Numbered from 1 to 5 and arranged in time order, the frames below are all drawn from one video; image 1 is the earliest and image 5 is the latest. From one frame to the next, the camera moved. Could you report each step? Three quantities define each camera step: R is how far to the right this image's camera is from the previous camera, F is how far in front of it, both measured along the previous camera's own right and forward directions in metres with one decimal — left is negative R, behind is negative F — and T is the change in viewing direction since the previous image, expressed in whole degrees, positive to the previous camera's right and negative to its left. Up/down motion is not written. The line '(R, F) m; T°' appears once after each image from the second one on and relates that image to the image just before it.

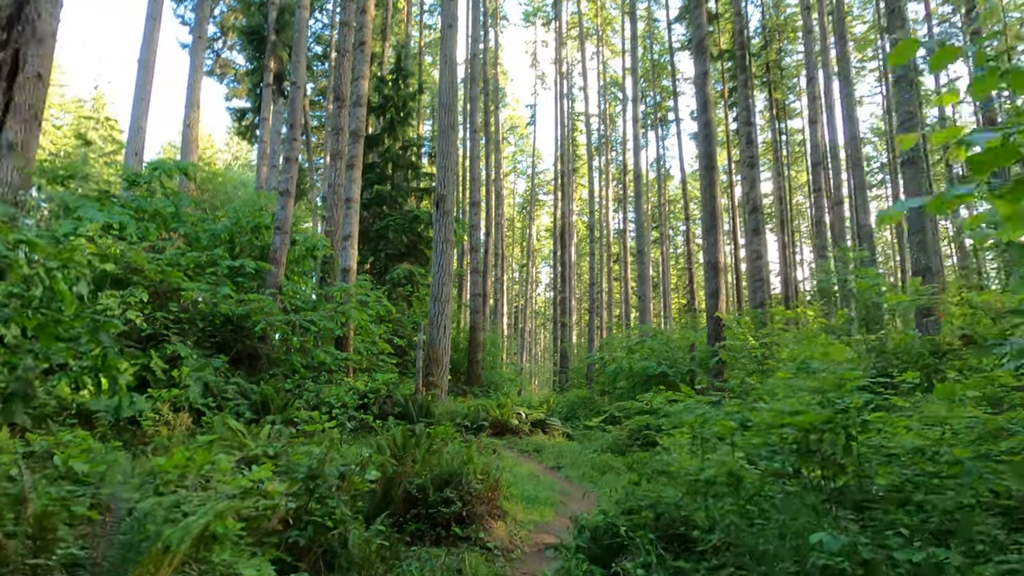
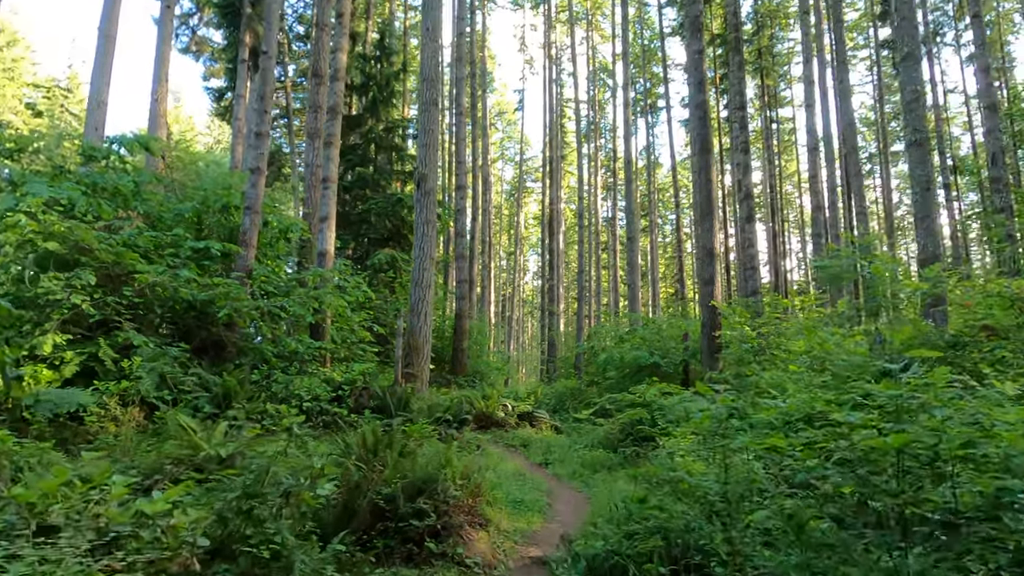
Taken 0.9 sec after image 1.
(0.0, +0.7) m; +1°
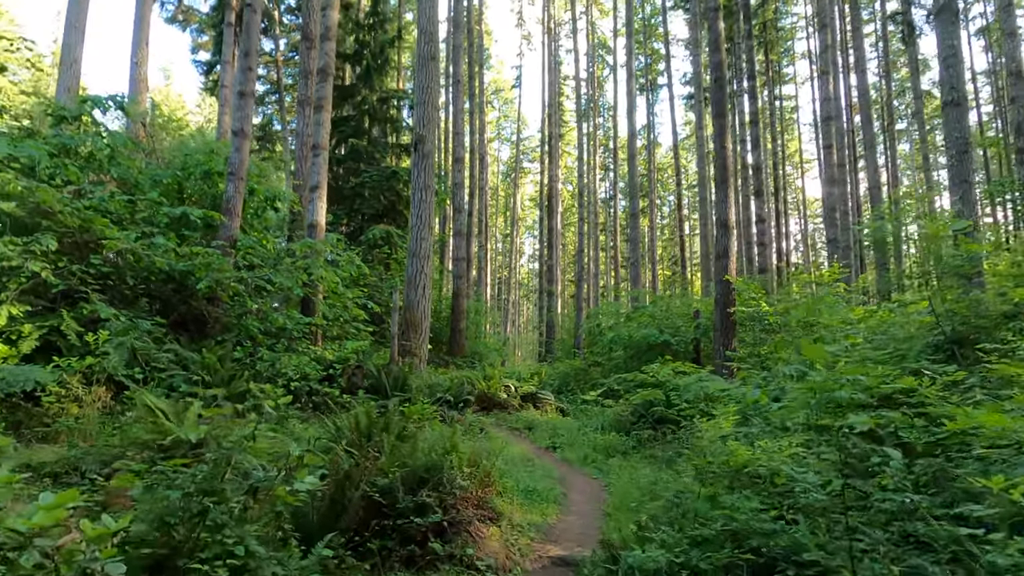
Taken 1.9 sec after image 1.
(-0.1, +0.7) m; 0°
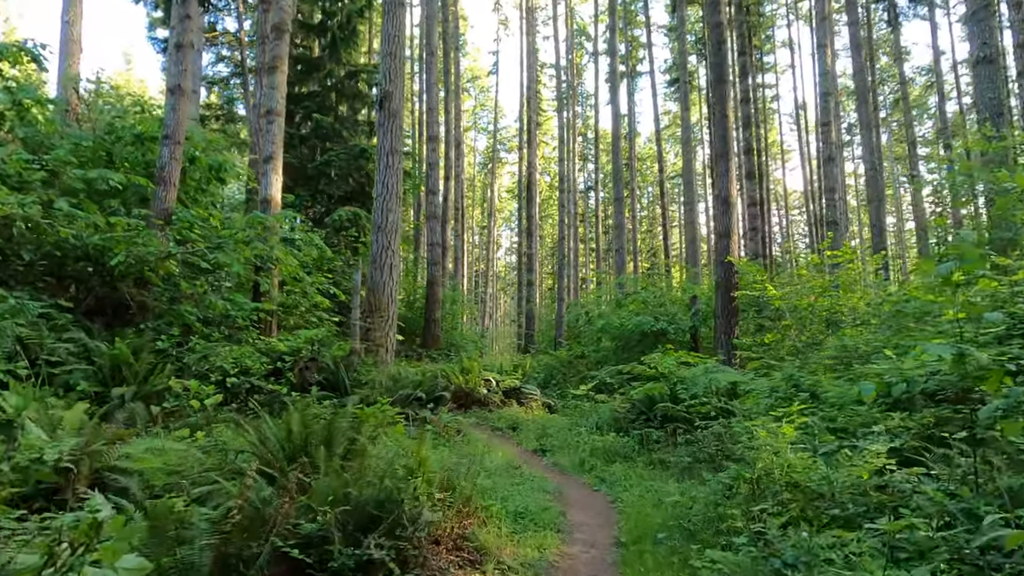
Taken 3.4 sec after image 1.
(-0.1, +1.3) m; +2°
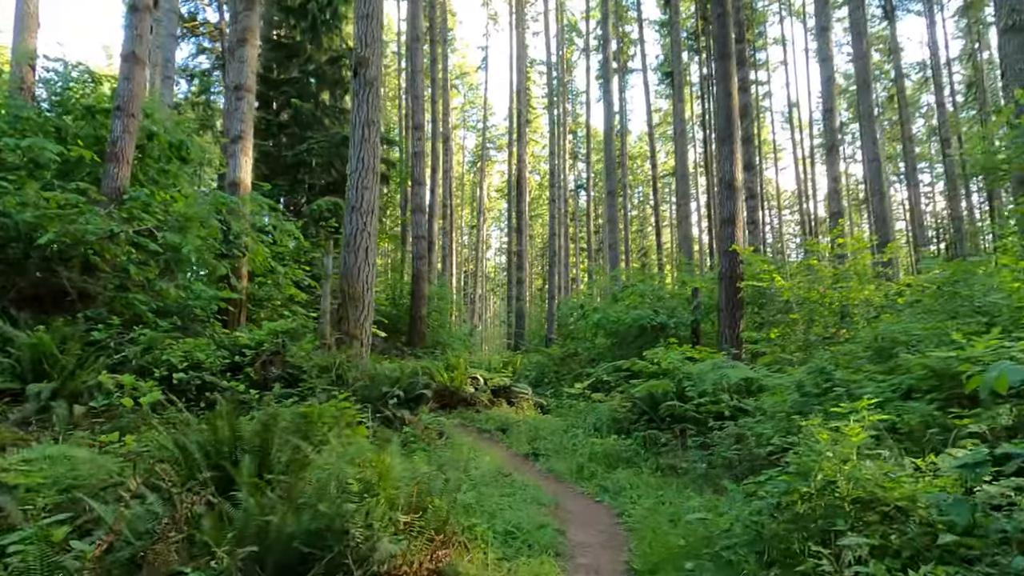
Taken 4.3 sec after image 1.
(0.0, +0.8) m; +1°
